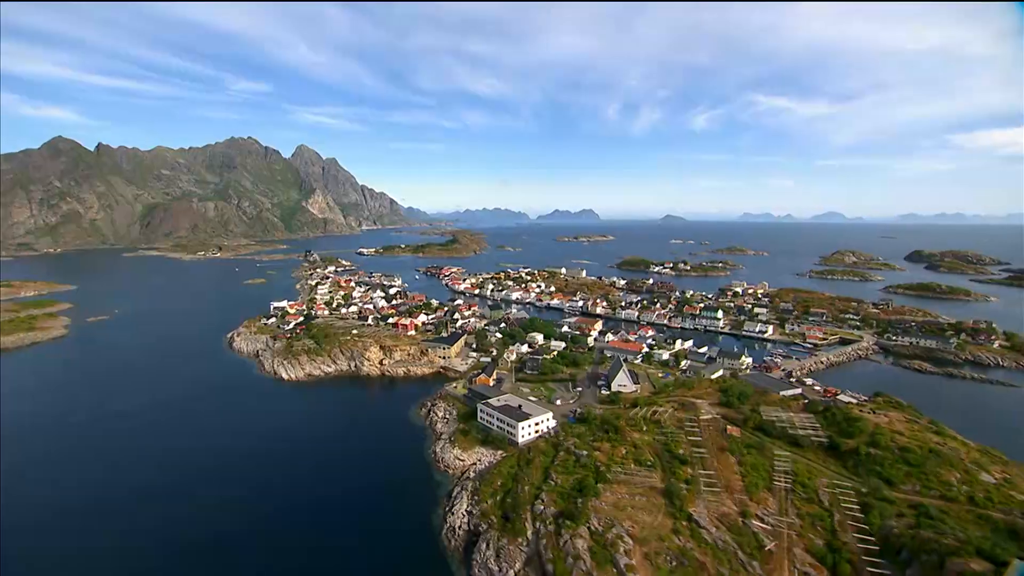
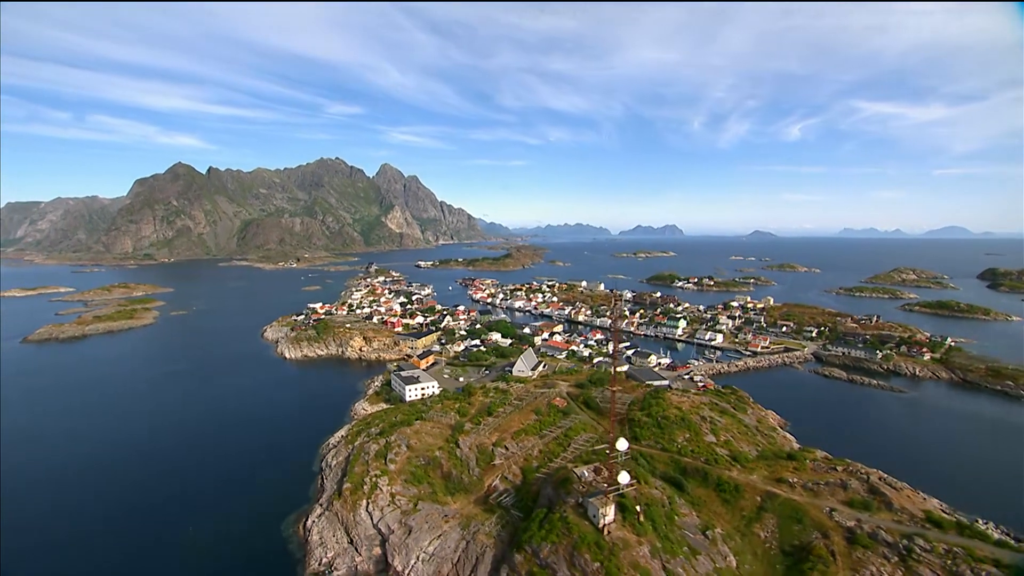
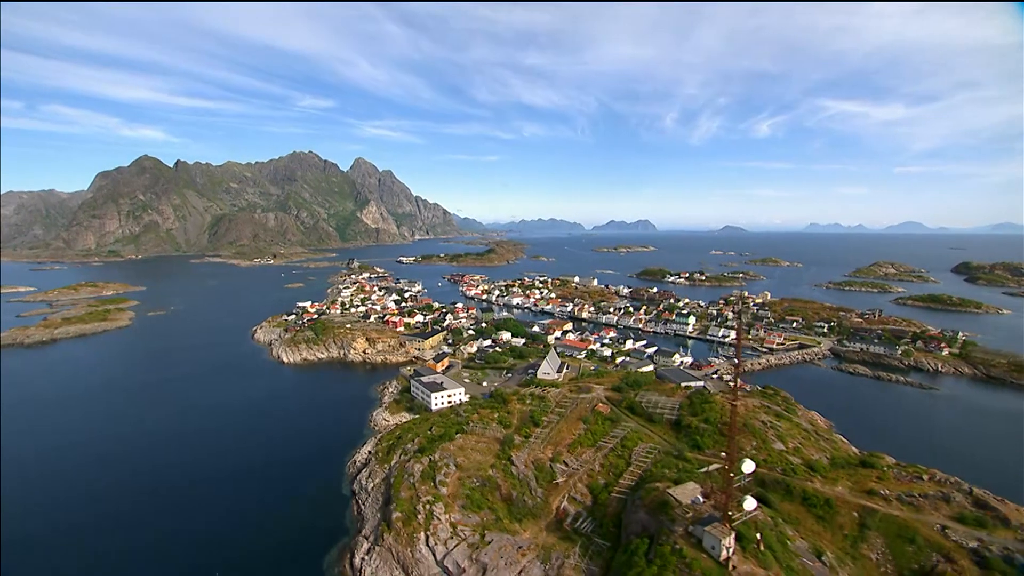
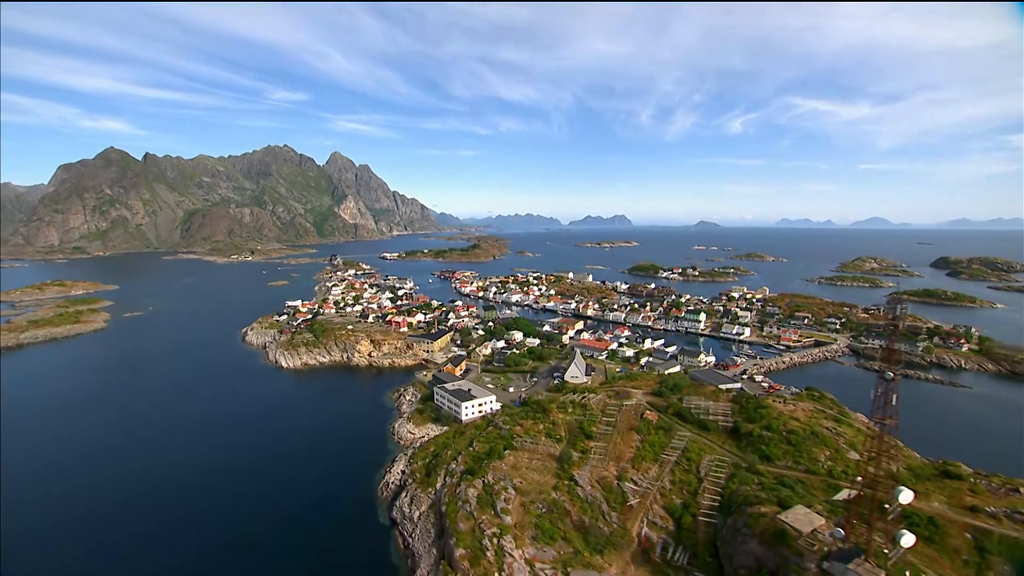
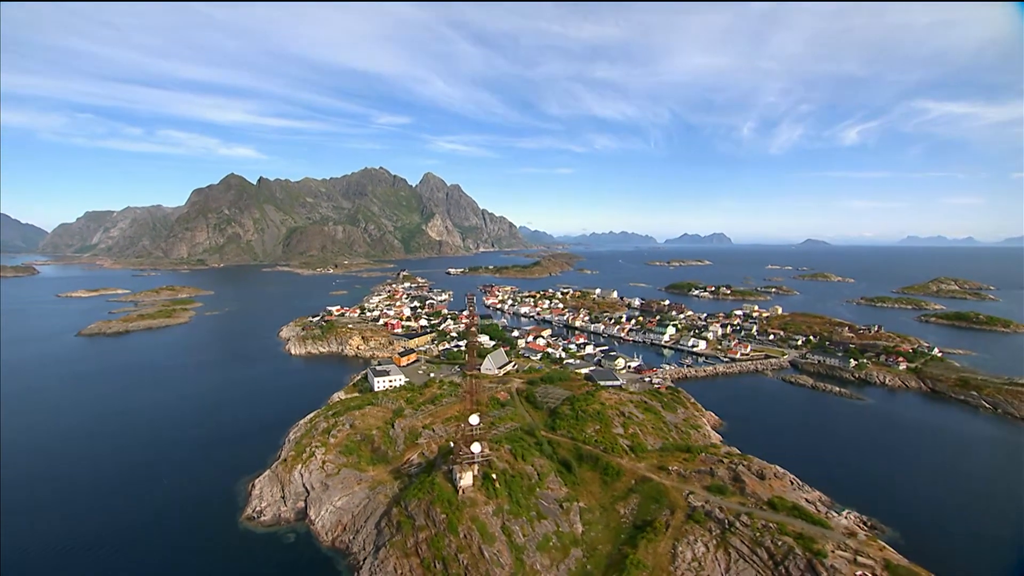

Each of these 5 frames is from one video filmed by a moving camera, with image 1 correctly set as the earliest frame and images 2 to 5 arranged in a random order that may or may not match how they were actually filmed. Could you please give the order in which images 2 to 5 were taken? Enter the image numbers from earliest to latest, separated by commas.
4, 3, 2, 5
